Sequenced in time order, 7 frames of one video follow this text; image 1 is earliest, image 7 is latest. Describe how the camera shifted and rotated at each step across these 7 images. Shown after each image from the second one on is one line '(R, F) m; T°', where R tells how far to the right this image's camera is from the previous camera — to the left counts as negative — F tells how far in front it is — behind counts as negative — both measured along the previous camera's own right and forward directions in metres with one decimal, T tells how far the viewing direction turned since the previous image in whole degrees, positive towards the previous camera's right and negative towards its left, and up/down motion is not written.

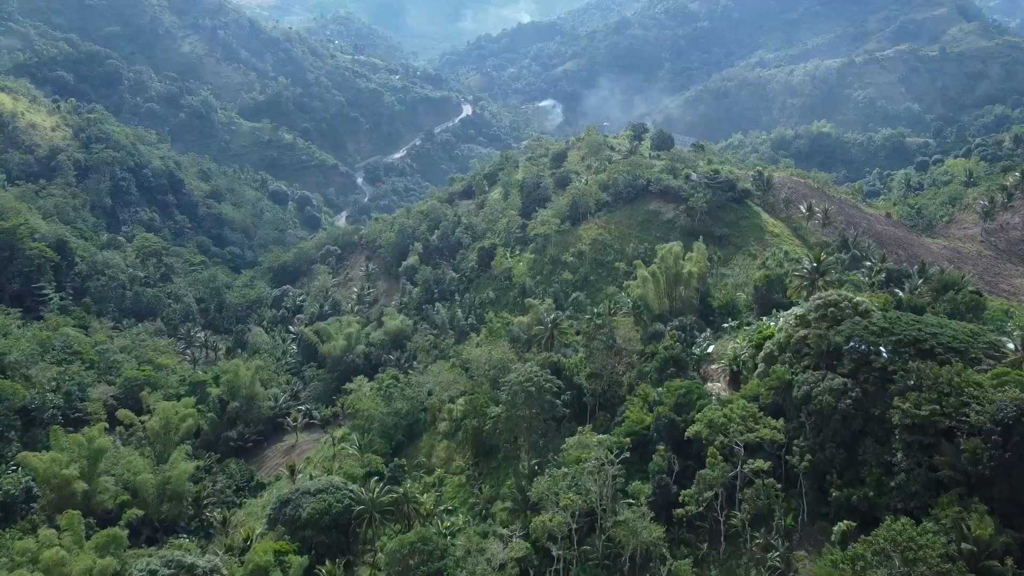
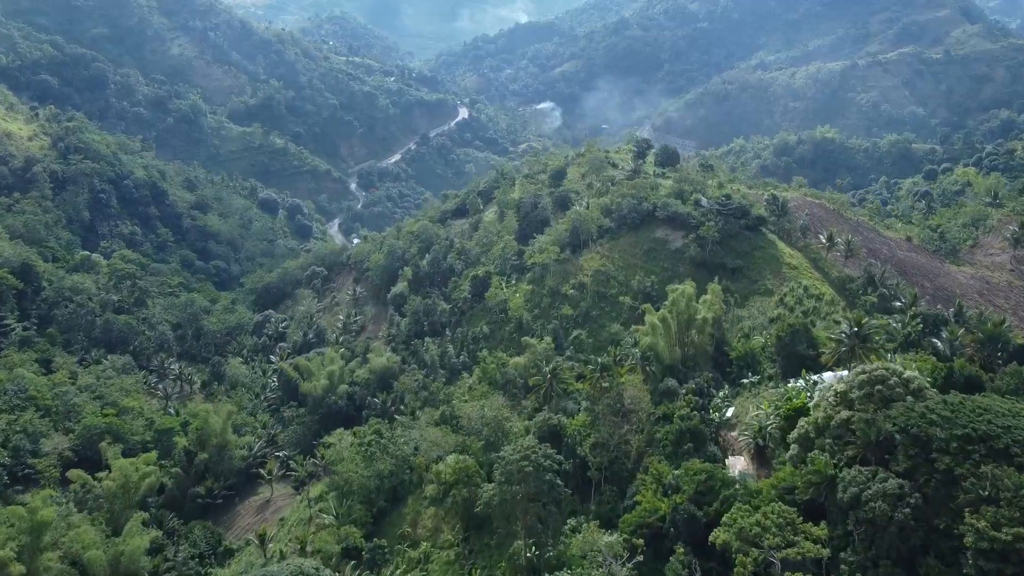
(+0.1, +3.5) m; 0°
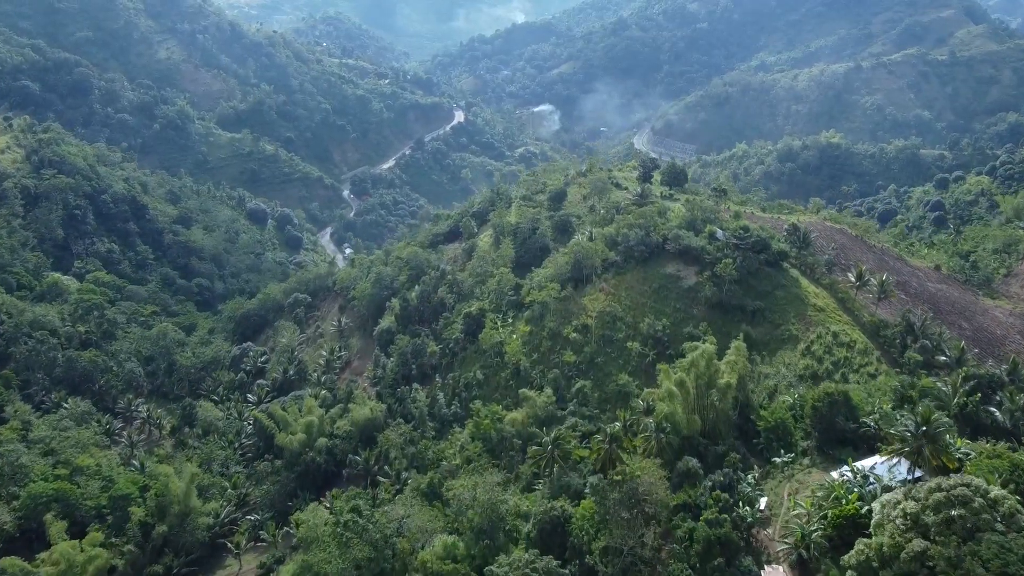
(+0.1, +4.0) m; 0°
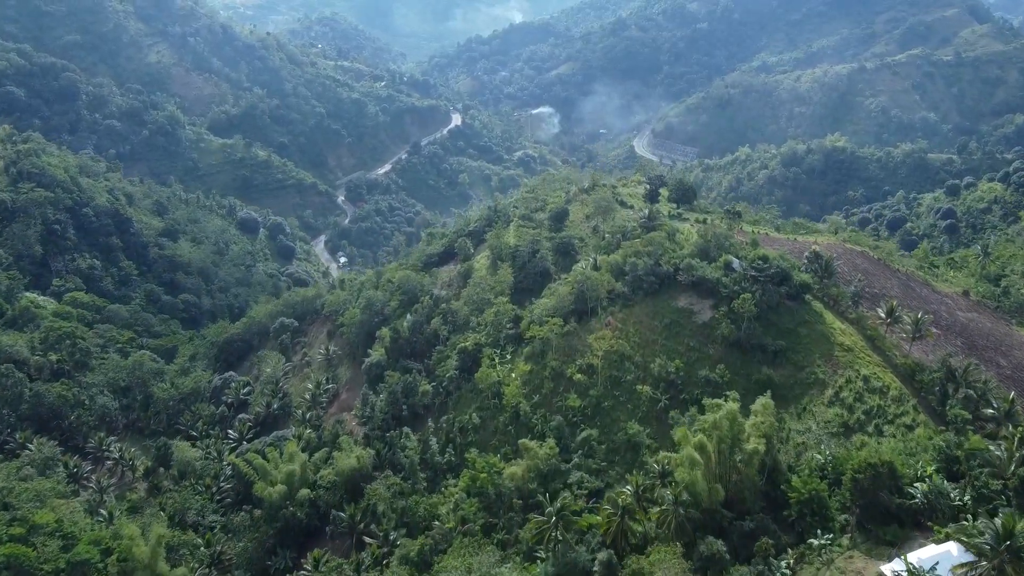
(0.0, +3.2) m; 0°
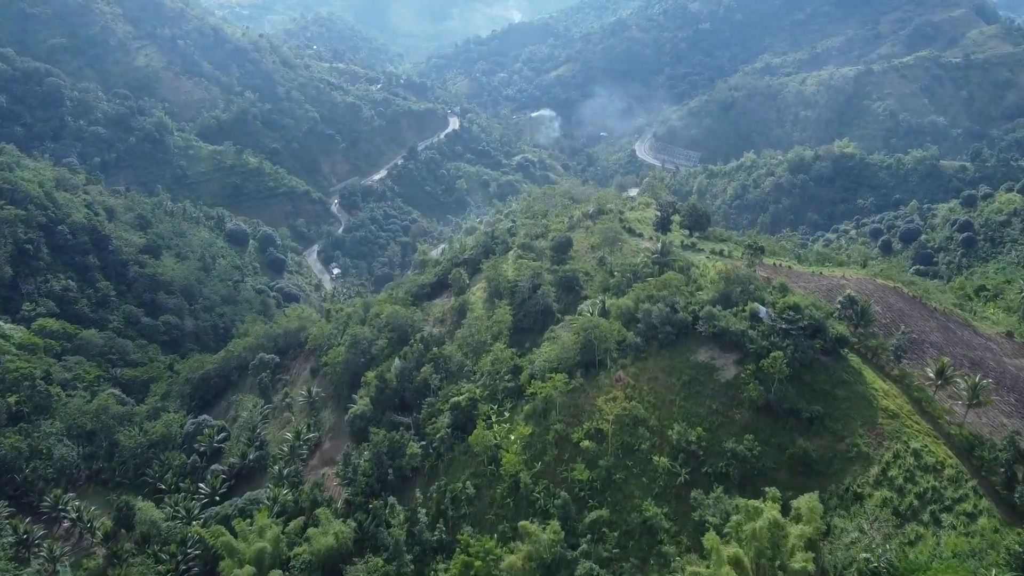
(0.0, +4.1) m; 0°
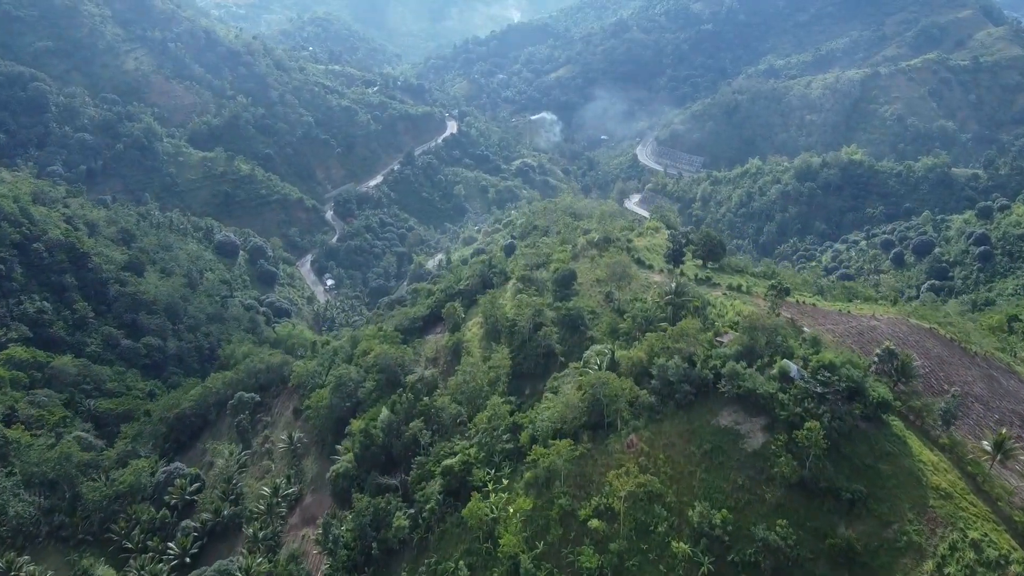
(0.0, +3.7) m; 0°
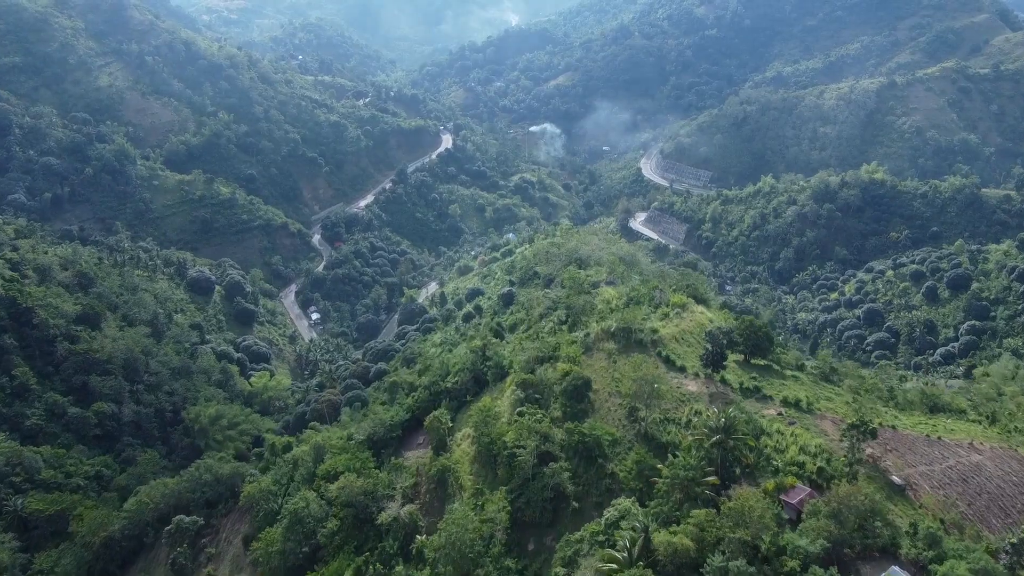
(+0.1, +8.4) m; 0°
